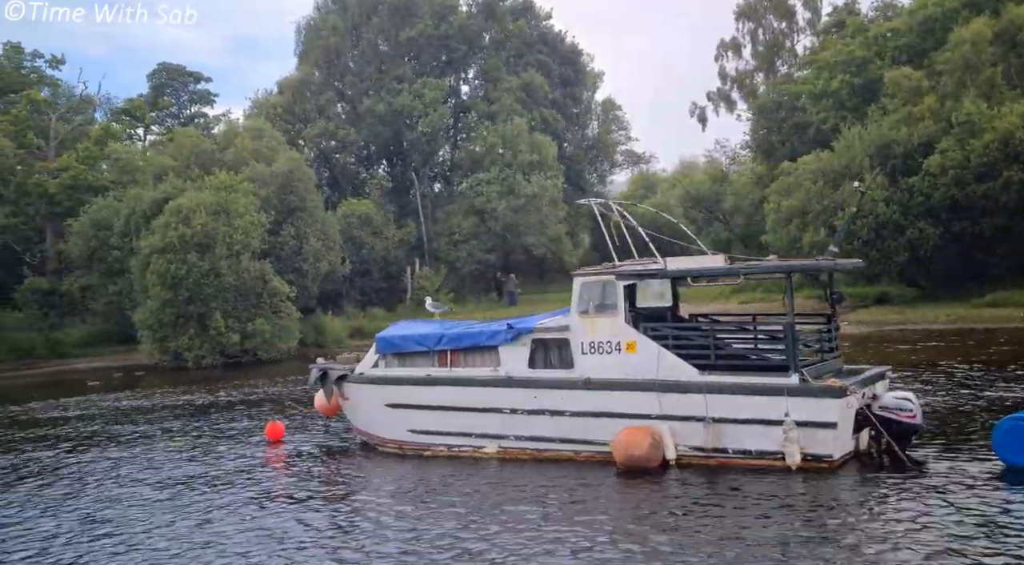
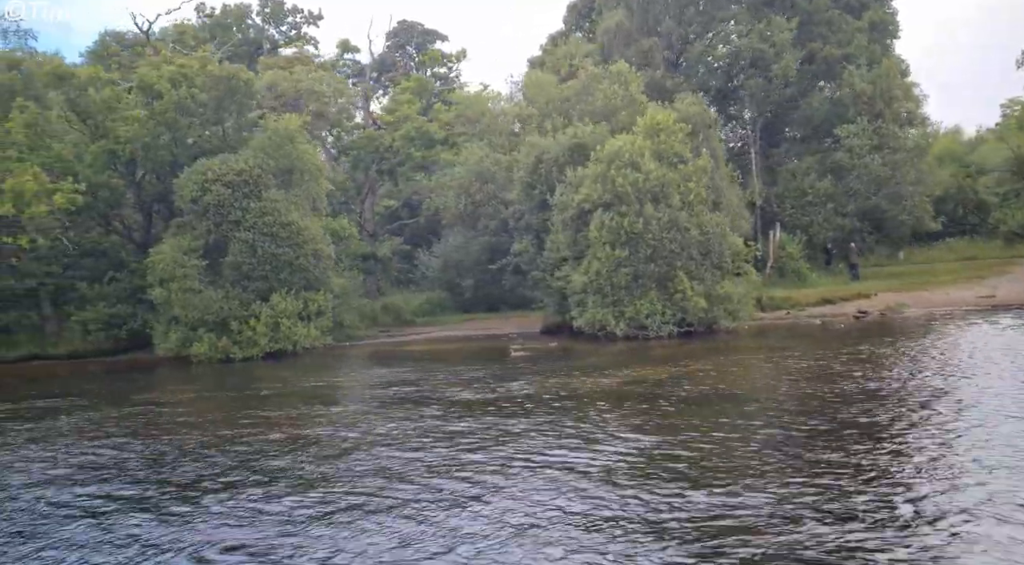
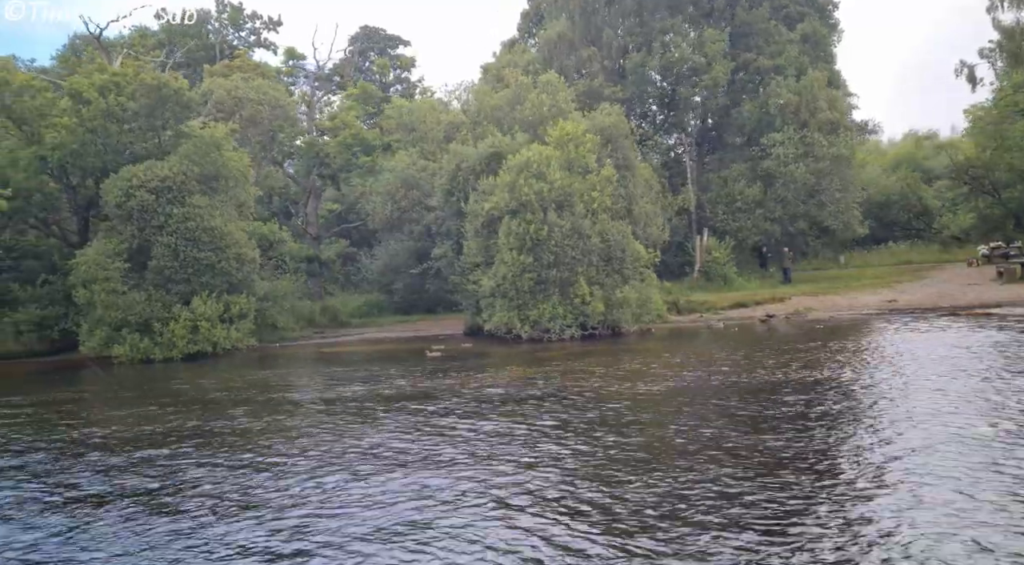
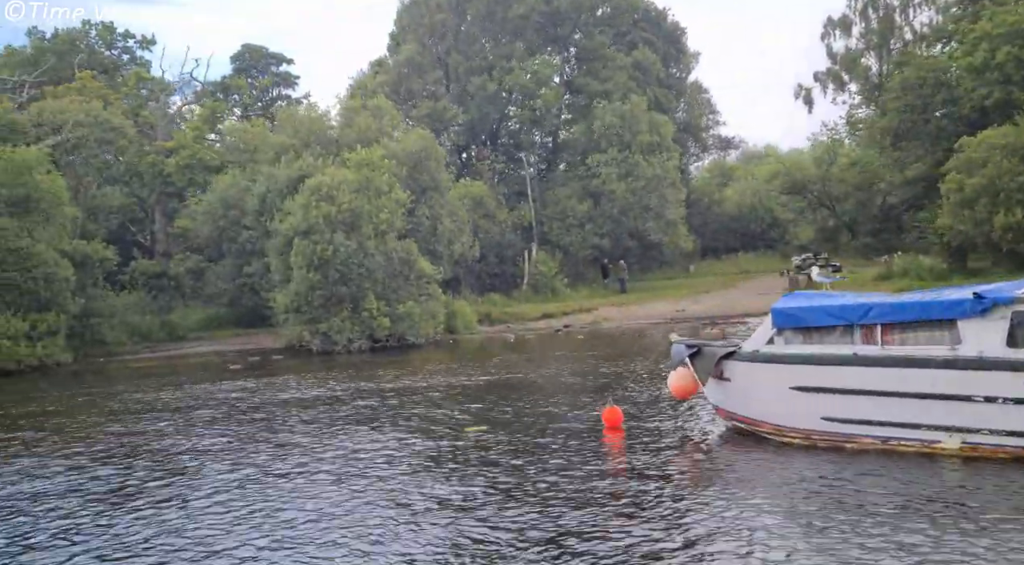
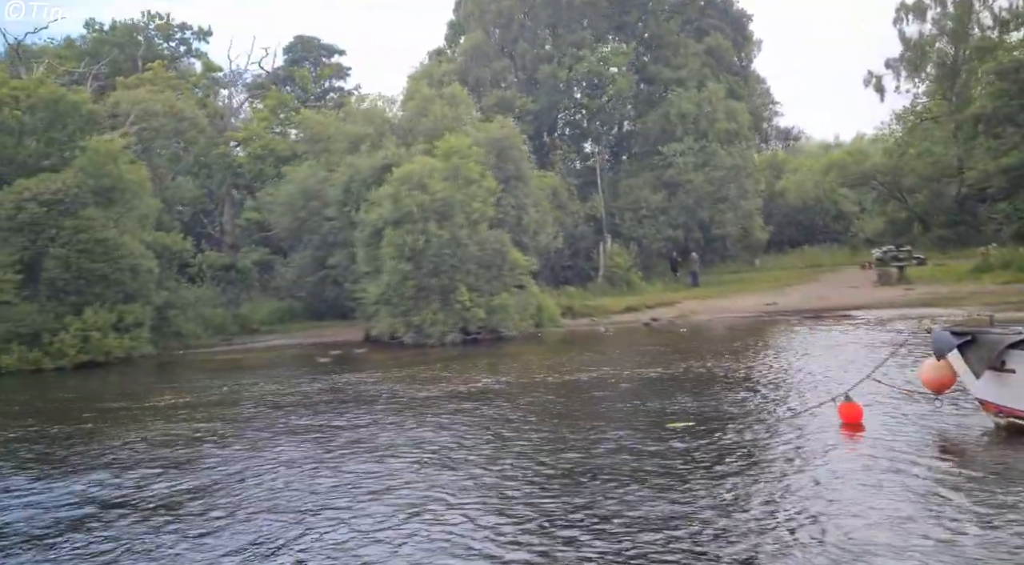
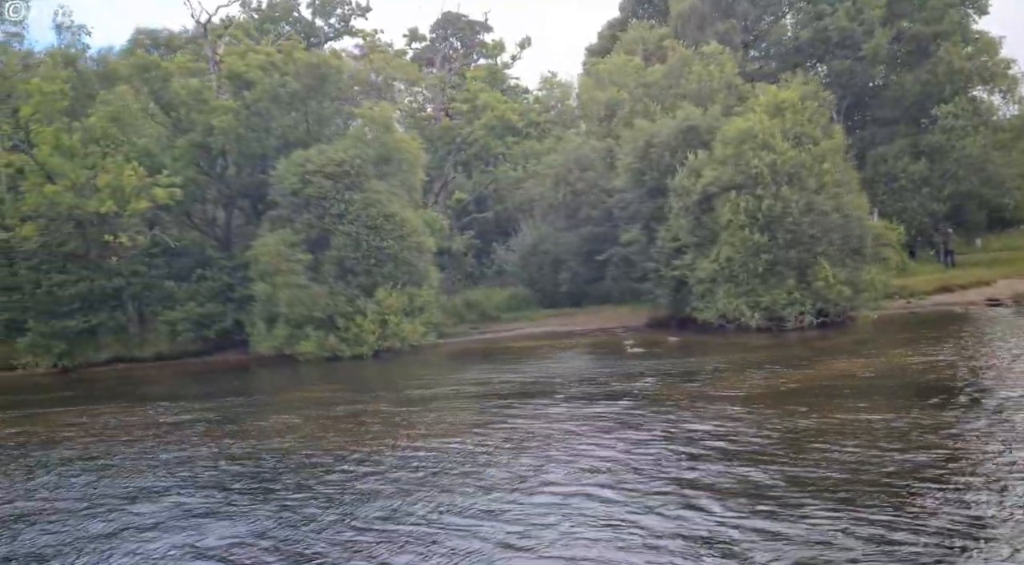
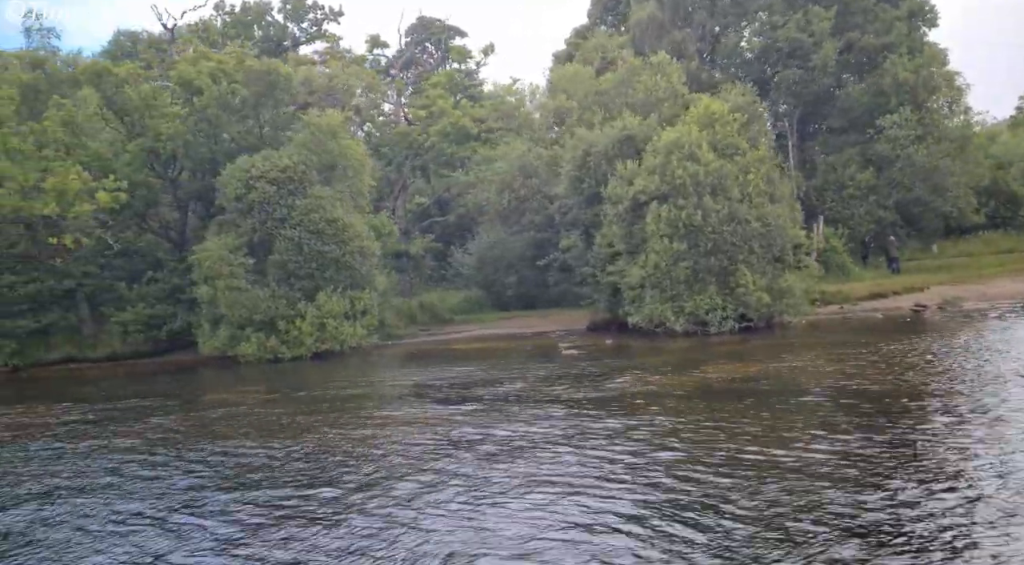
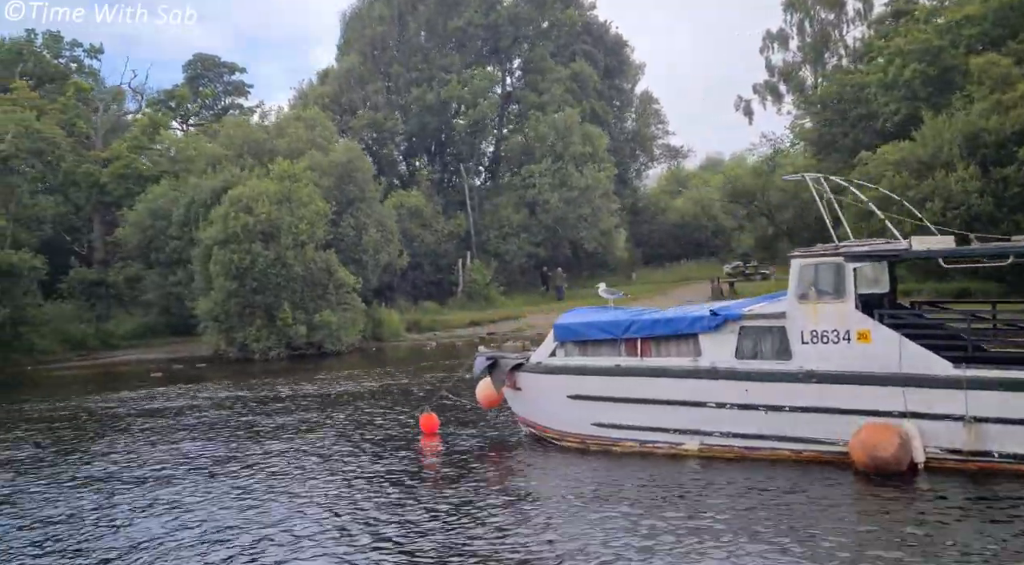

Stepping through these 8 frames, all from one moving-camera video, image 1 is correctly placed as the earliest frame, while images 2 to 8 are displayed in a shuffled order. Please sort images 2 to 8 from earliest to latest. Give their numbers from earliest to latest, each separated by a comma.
8, 4, 5, 3, 2, 7, 6
